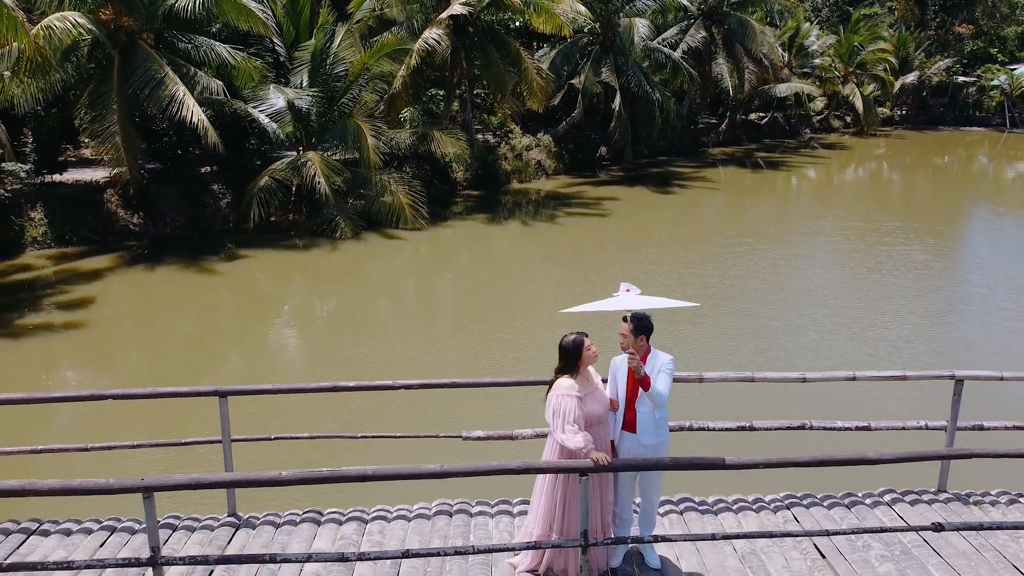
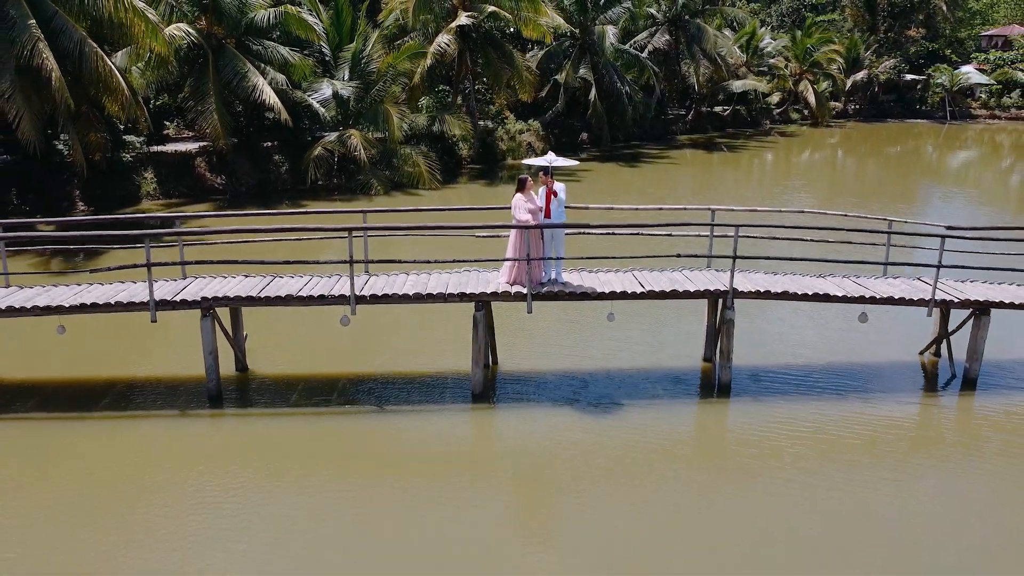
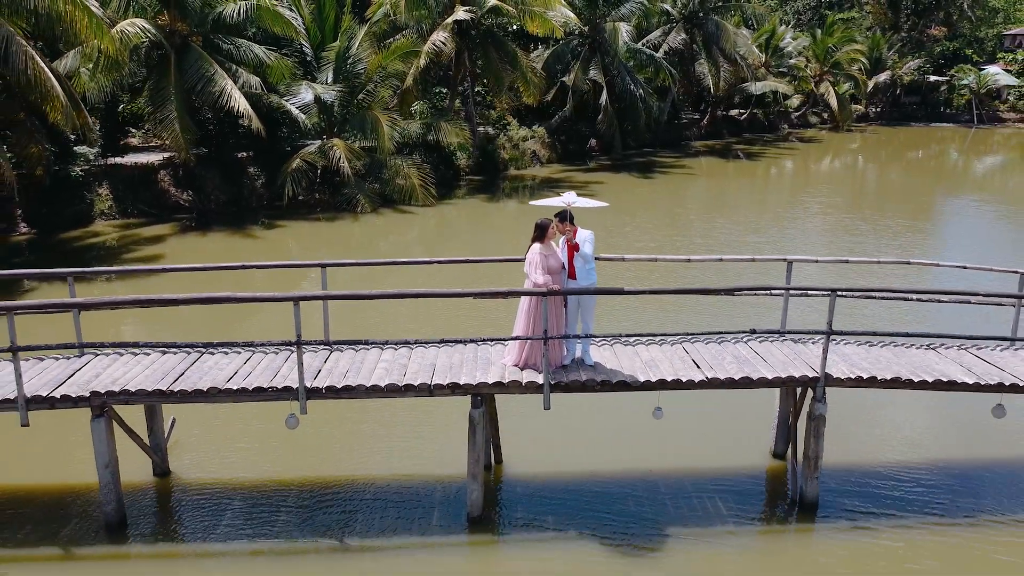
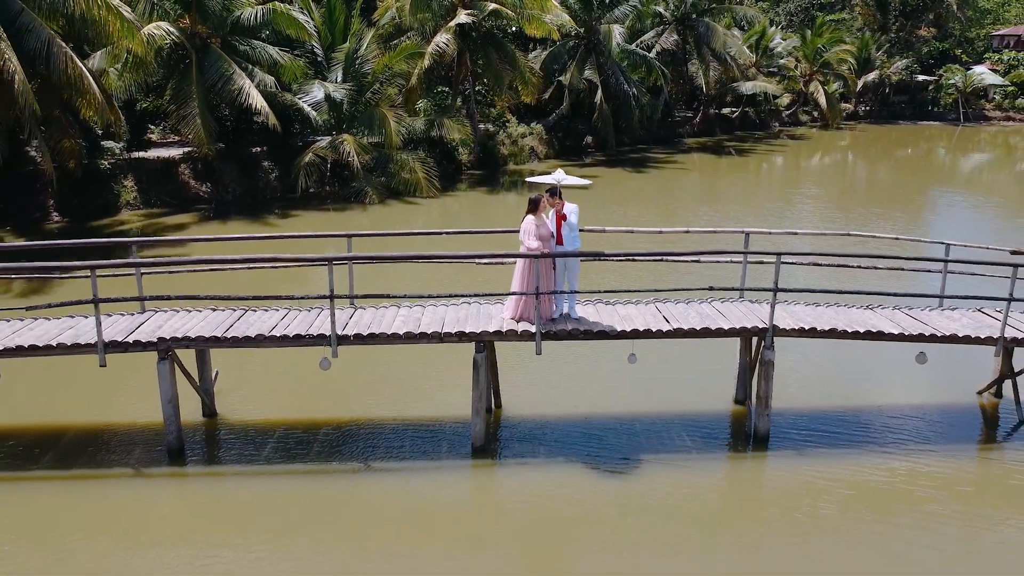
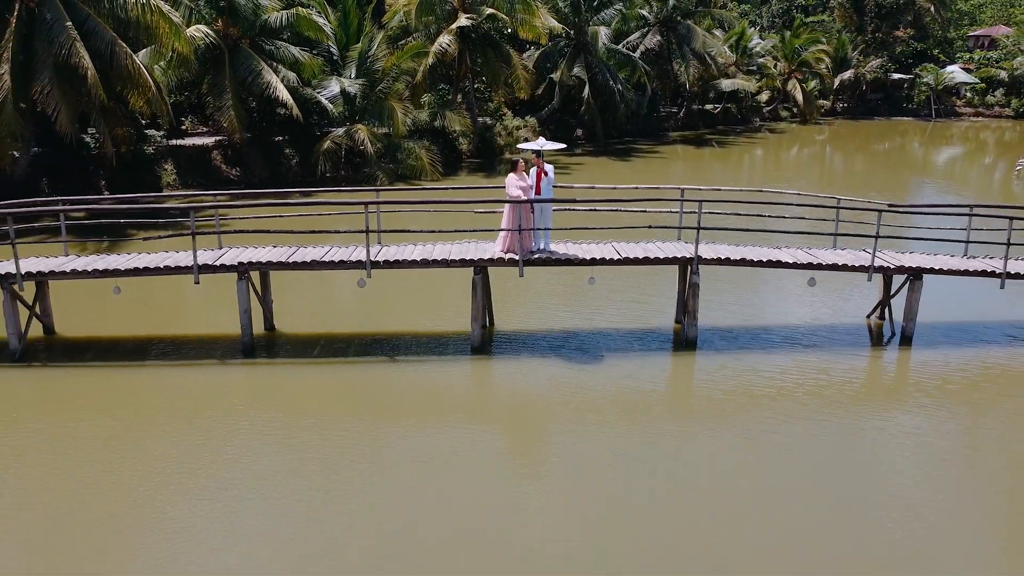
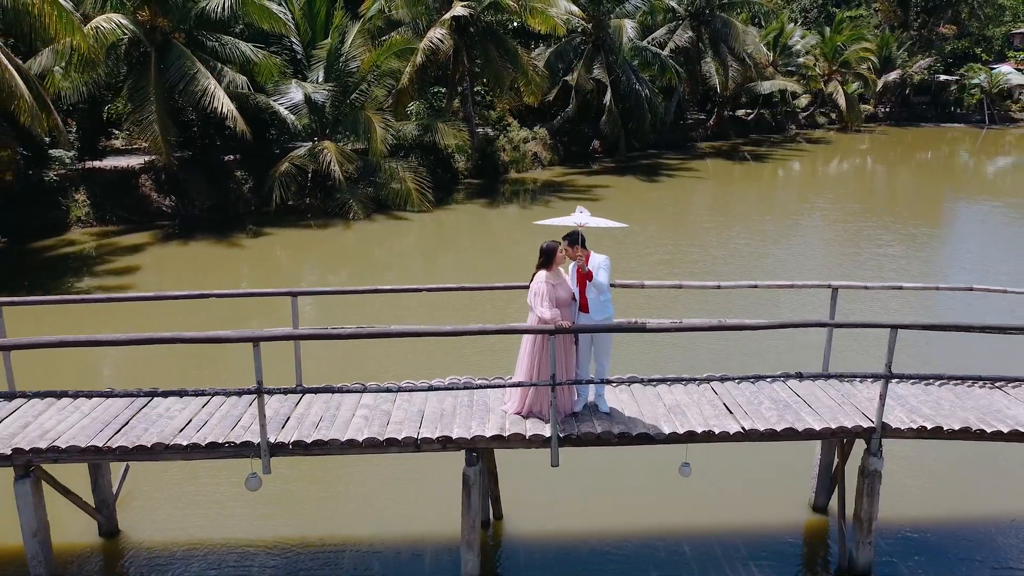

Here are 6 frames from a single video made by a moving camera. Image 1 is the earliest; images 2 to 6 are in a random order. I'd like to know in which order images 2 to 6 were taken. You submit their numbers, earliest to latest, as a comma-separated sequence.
6, 3, 4, 2, 5
